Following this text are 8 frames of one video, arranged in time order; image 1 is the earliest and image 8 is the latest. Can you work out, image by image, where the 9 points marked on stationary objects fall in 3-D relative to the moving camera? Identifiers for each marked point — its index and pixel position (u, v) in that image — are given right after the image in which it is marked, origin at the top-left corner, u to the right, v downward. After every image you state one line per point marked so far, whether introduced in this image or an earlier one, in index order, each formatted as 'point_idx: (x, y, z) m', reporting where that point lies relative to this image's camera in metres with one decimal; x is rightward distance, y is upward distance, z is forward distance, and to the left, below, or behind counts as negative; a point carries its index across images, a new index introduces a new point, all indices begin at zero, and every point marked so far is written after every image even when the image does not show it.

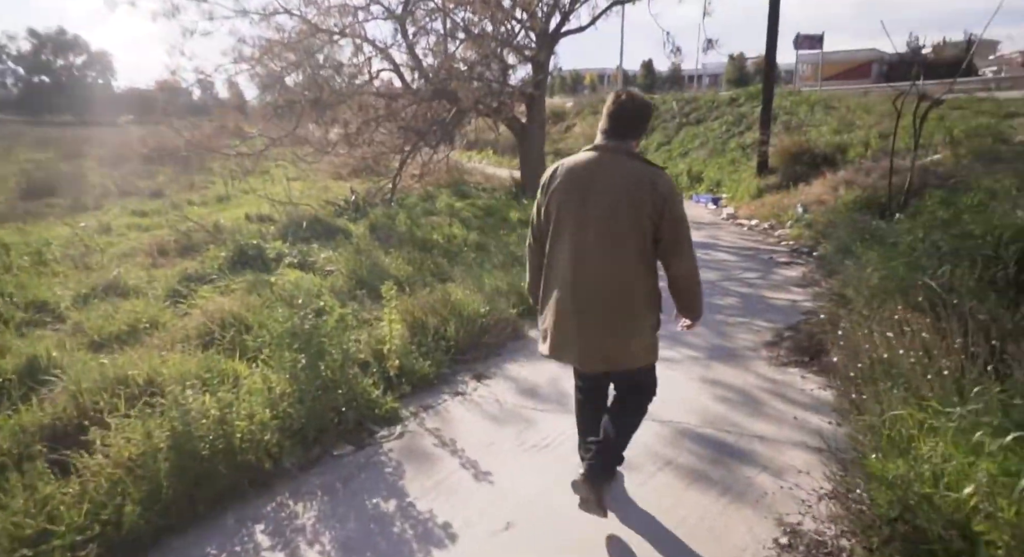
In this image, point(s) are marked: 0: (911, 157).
0: (+7.2, +2.2, +11.8) m
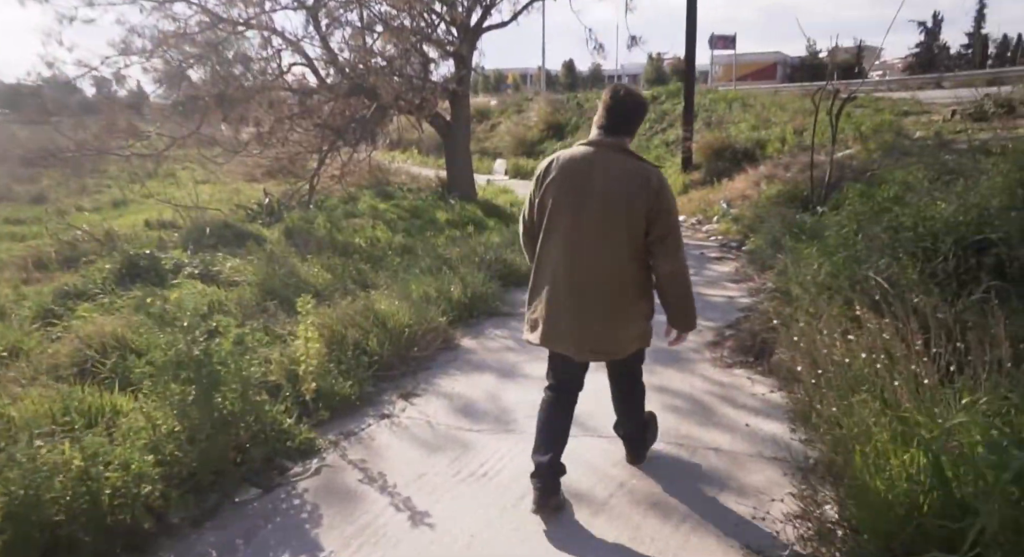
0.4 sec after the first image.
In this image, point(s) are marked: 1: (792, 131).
0: (+5.9, +2.4, +12.2) m
1: (+6.3, +3.4, +14.6) m
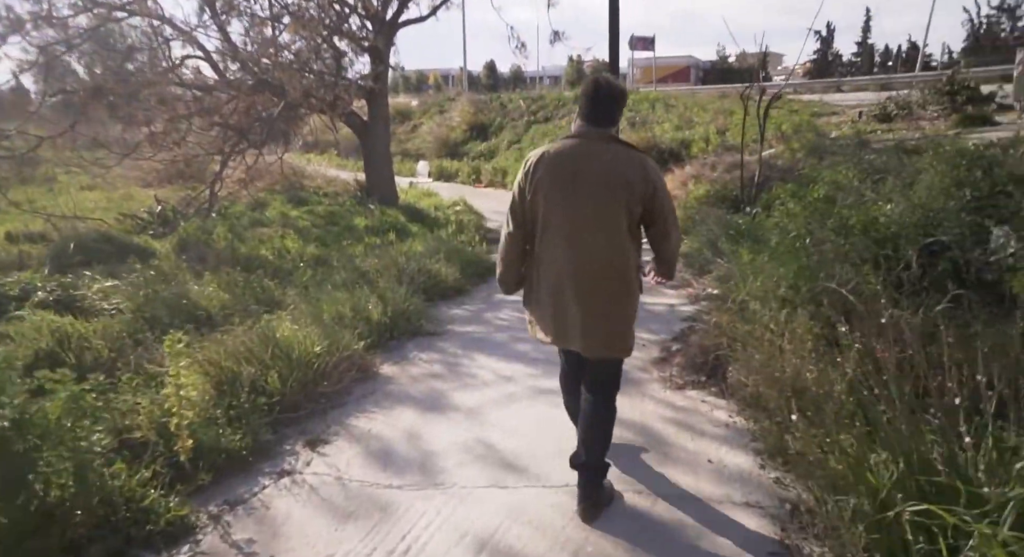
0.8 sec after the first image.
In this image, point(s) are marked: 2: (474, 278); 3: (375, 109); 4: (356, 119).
0: (+4.4, +2.4, +12.2) m
1: (+4.6, +3.4, +14.7) m
2: (-0.4, 0.0, +7.5) m
3: (-2.9, +3.5, +13.5) m
4: (-3.3, +3.3, +13.6) m
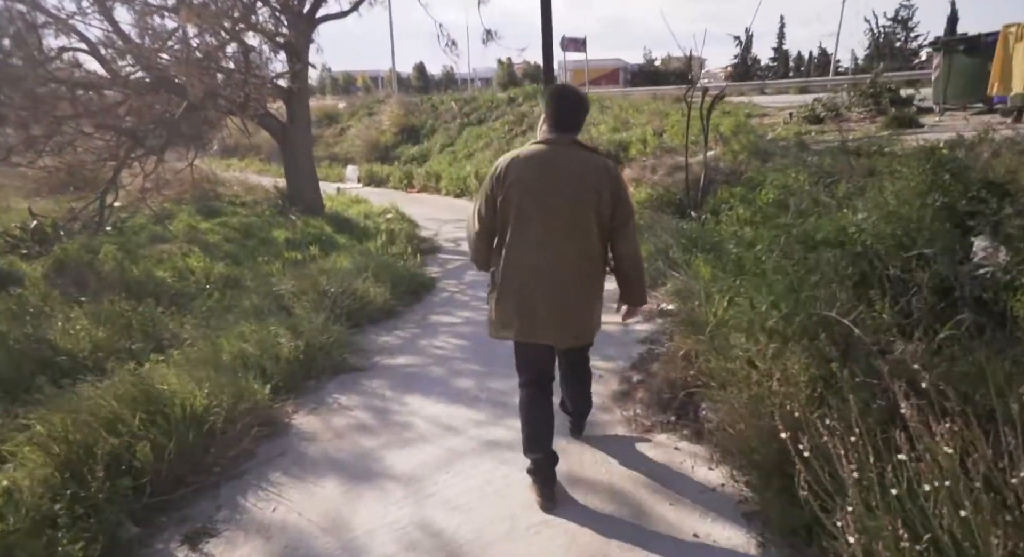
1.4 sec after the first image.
0: (+3.2, +2.3, +11.9) m
1: (+3.1, +3.3, +14.4) m
2: (-1.1, -0.2, +6.8) m
3: (-4.2, +3.2, +12.5) m
4: (-4.6, +3.0, +12.6) m
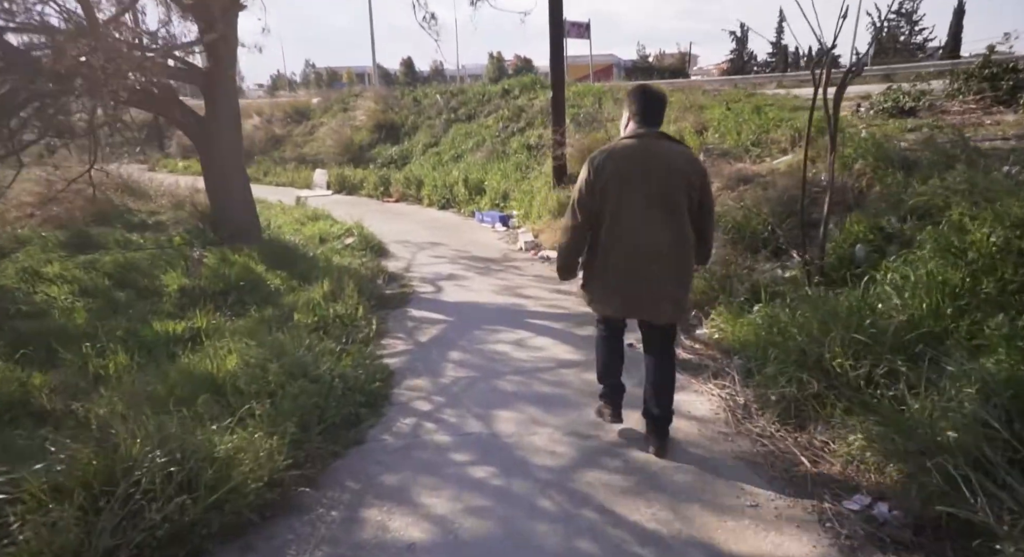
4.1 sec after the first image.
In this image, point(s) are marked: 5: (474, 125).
0: (+3.2, +1.6, +8.7) m
1: (+3.0, +2.6, +11.2) m
2: (-1.0, -0.9, +3.6) m
3: (-4.2, +2.5, +9.3) m
4: (-4.6, +2.3, +9.3) m
5: (-1.1, +4.5, +19.0) m
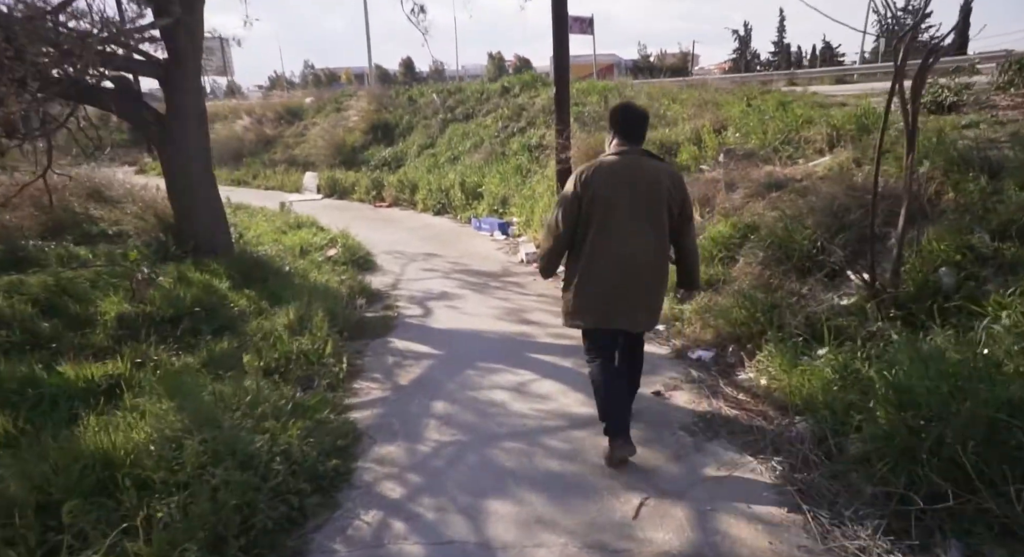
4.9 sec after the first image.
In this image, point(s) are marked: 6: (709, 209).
0: (+3.2, +1.4, +7.7) m
1: (+3.0, +2.4, +10.2) m
2: (-1.0, -1.1, +2.5) m
3: (-4.2, +2.3, +8.2) m
4: (-4.6, +2.1, +8.3) m
5: (-1.1, +4.2, +18.0) m
6: (+2.3, +0.8, +7.8) m
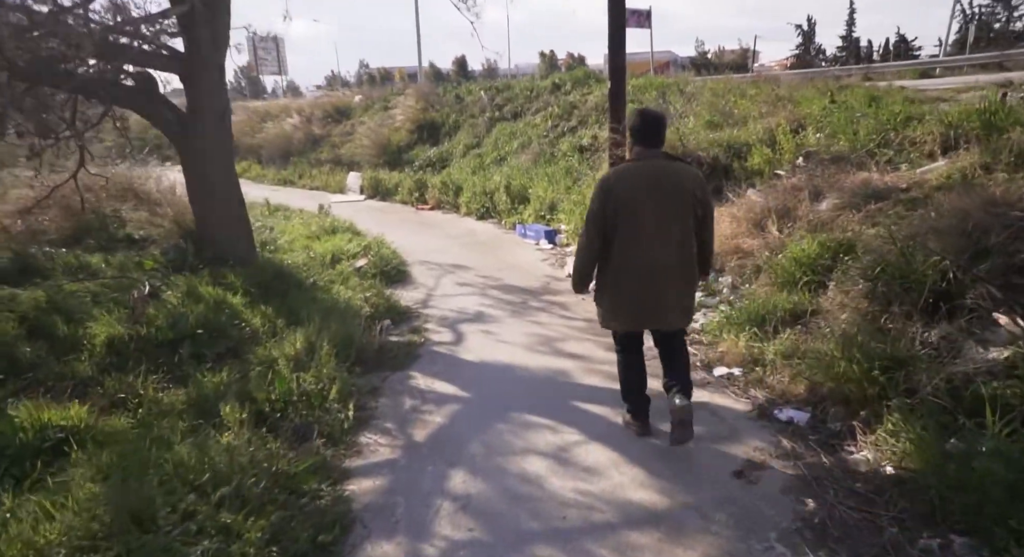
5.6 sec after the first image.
0: (+3.7, +1.1, +6.5) m
1: (+3.7, +2.1, +9.0) m
2: (-1.0, -1.3, +1.7) m
3: (-3.7, +2.1, +7.6) m
4: (-4.1, +2.0, +7.7) m
5: (+0.2, +4.1, +17.1) m
6: (+2.8, +0.6, +6.6) m
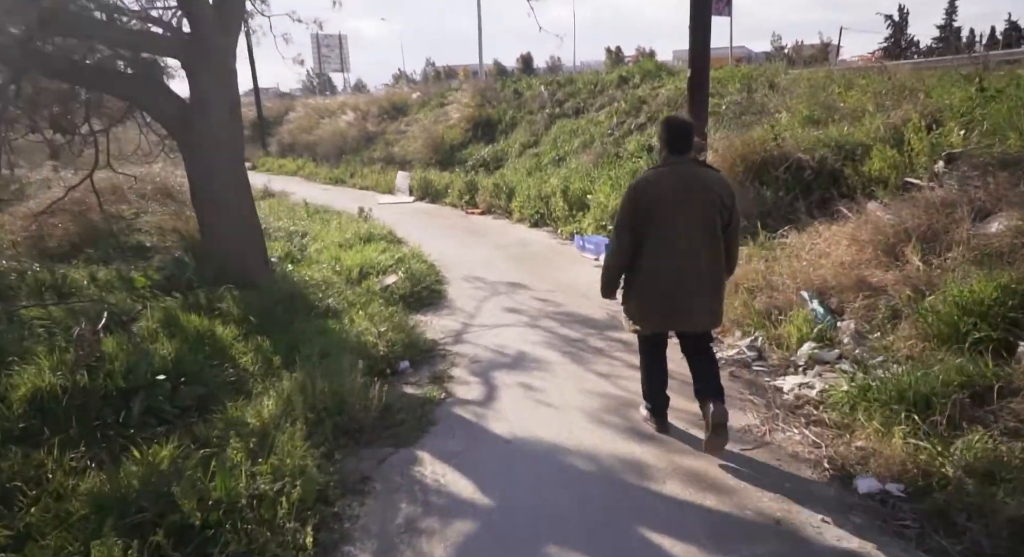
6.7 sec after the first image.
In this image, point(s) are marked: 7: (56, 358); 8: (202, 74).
0: (+4.1, +0.8, +4.7) m
1: (+4.4, +1.8, +7.2) m
2: (-1.0, -1.6, +0.4) m
3: (-3.1, +1.9, +6.5) m
4: (-3.5, +1.8, +6.6) m
5: (+1.7, +3.8, +15.5) m
6: (+3.2, +0.2, +4.9) m
7: (-3.0, -0.5, +4.2) m
8: (-3.1, +2.0, +6.2) m
